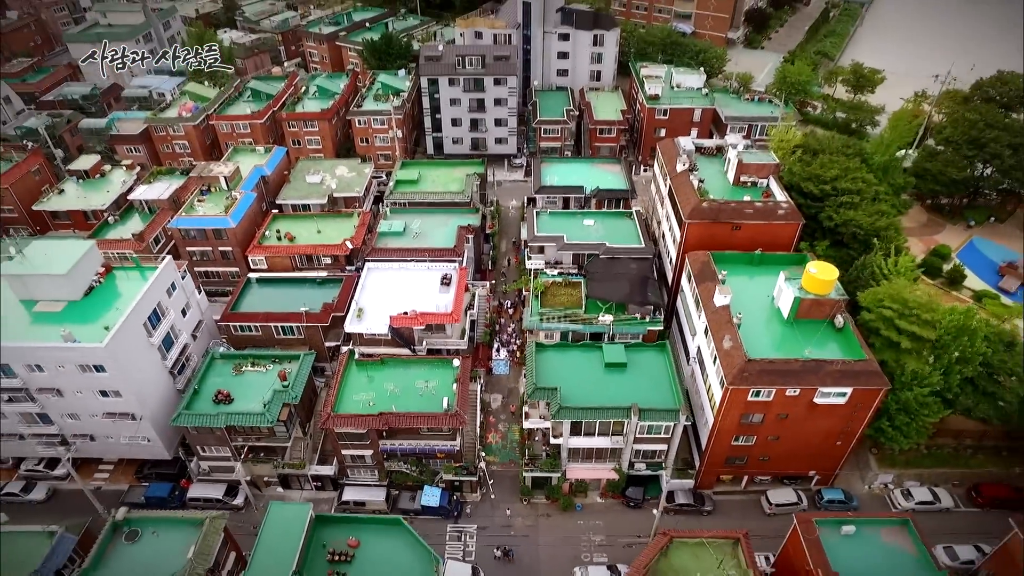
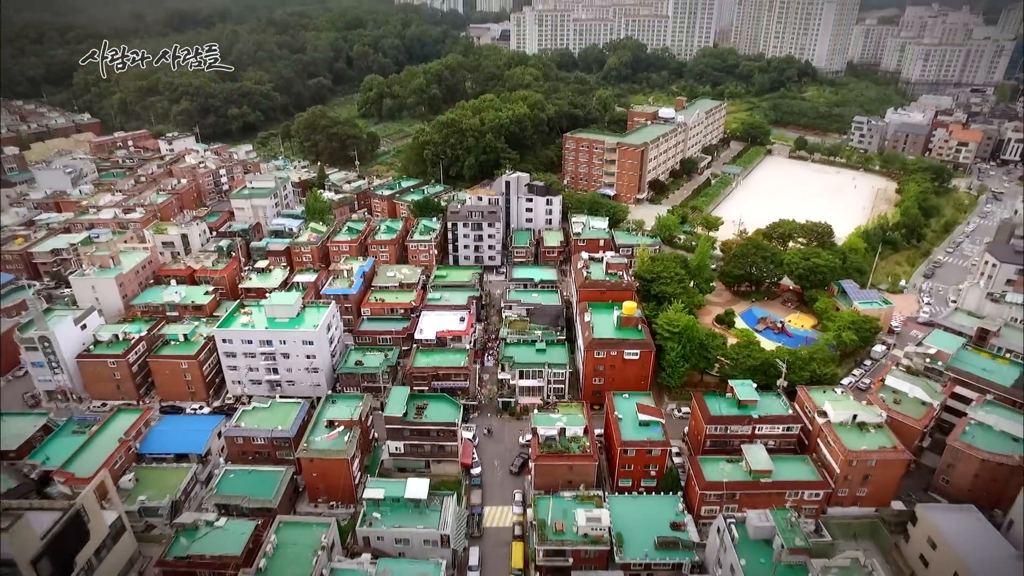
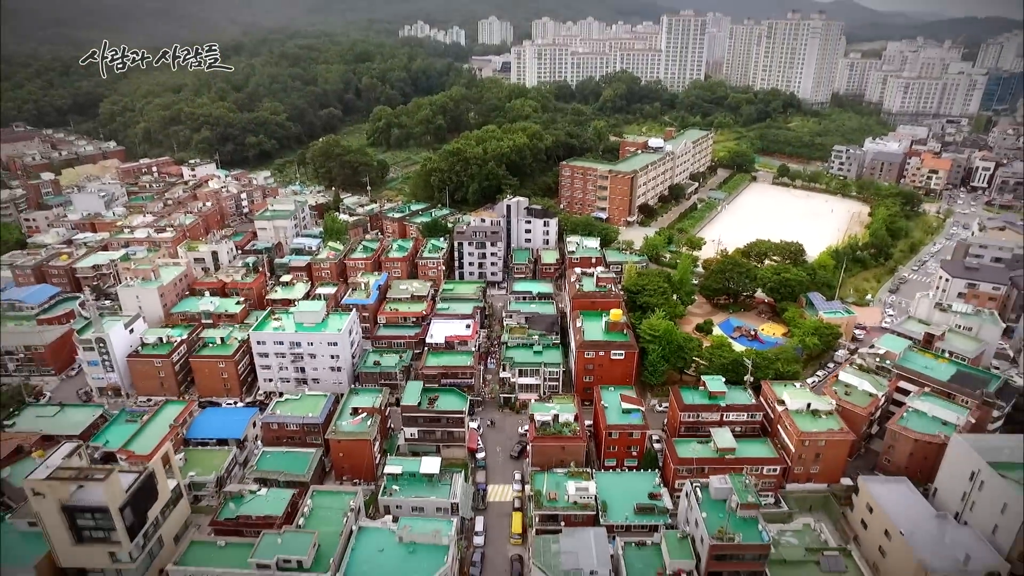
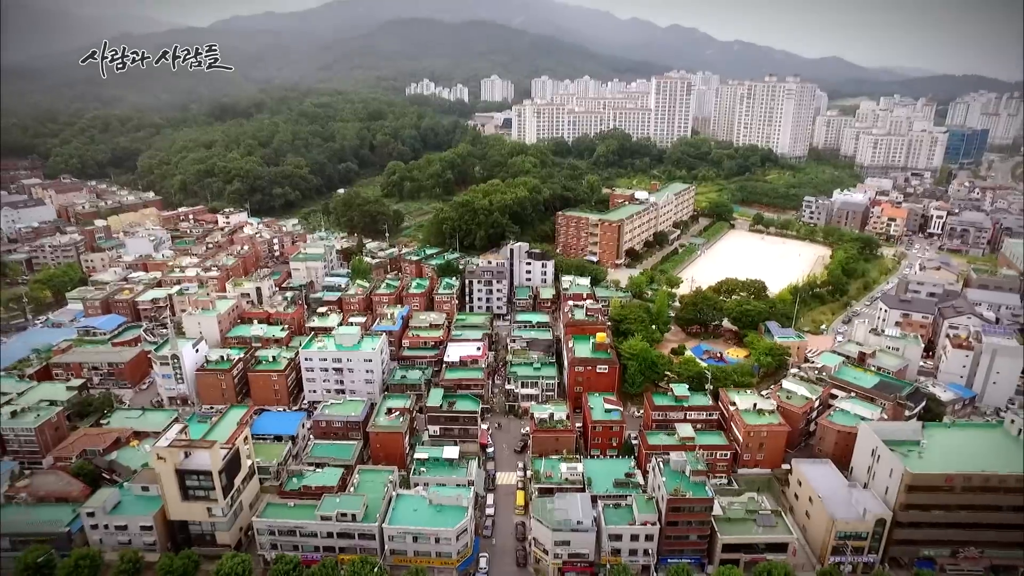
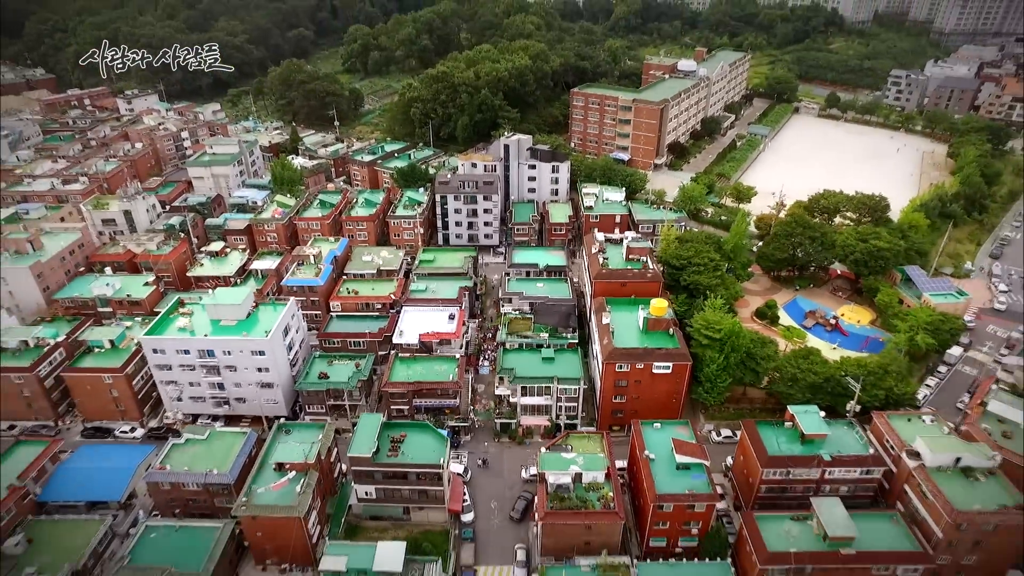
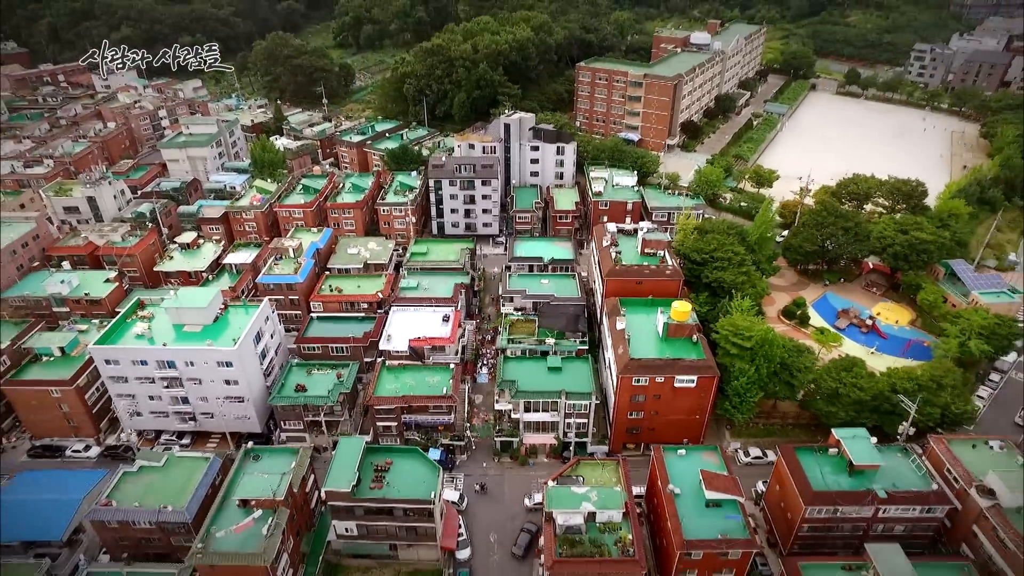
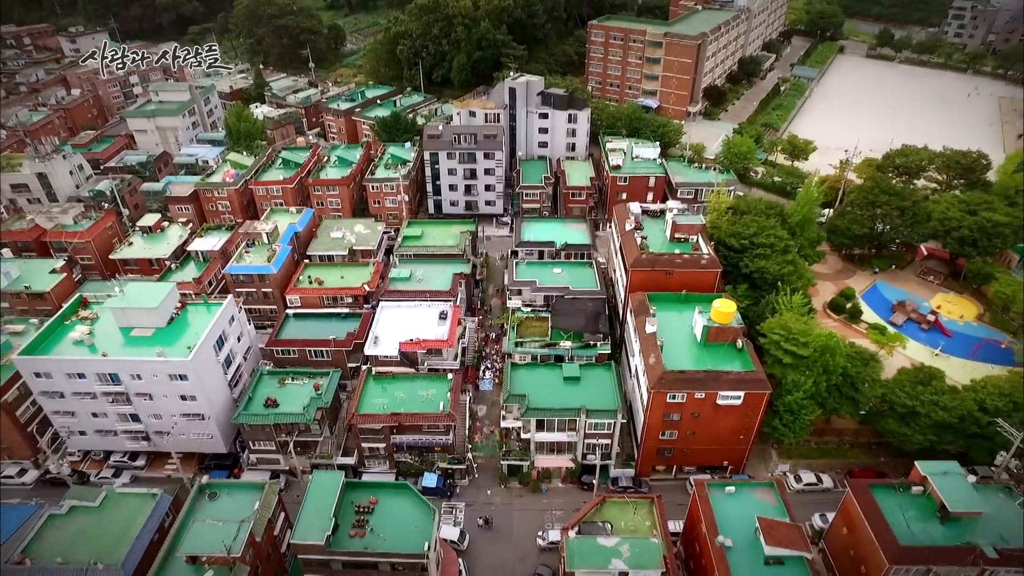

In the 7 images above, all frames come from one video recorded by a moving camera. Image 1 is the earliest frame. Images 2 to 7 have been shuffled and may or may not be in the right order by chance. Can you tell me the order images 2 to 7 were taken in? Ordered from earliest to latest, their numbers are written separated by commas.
7, 6, 5, 2, 3, 4
